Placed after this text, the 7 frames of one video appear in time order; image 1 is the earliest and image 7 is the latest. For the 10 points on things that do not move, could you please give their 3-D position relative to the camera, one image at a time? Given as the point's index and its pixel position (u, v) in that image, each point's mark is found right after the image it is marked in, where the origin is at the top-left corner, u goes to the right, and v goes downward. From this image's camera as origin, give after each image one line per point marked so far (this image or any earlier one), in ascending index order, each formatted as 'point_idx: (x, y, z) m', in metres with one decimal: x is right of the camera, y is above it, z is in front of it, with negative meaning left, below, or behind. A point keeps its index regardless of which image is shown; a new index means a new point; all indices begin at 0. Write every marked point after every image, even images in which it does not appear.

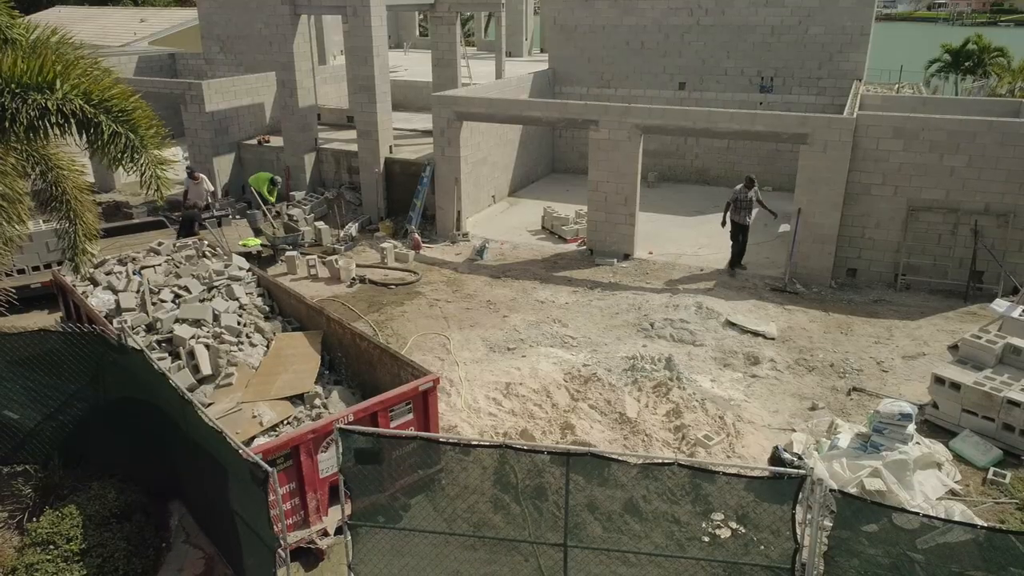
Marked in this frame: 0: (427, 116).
0: (-2.0, +4.1, +18.2) m
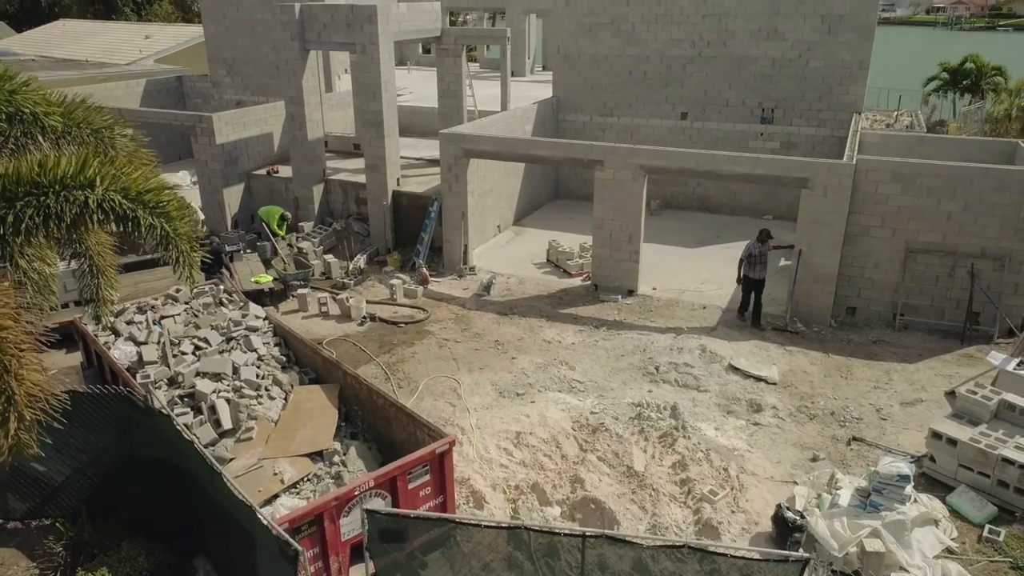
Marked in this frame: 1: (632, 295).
0: (-1.9, +3.5, +18.5) m
1: (+2.0, -0.1, +12.6) m
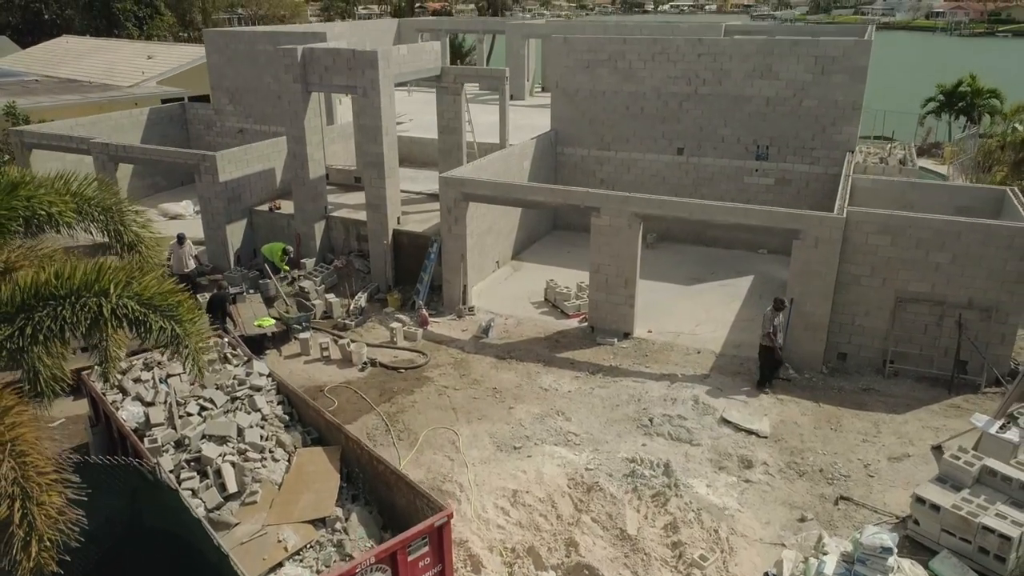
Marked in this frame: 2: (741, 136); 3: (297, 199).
0: (-2.0, +2.8, +18.7) m
1: (+1.9, -0.8, +12.8) m
2: (+4.9, +3.2, +16.2) m
3: (-4.3, +1.8, +15.2) m
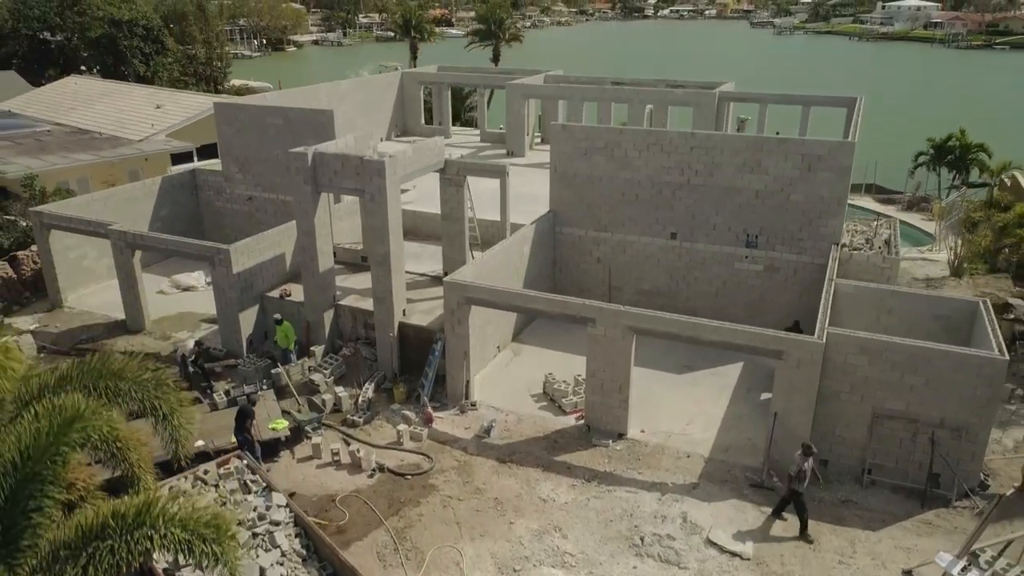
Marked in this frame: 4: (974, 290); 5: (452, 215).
0: (-2.0, +1.0, +19.4) m
1: (+1.9, -2.7, +13.5) m
2: (+4.9, +1.4, +16.9) m
3: (-4.3, -0.1, +15.9) m
4: (+11.8, 0.0, +19.5) m
5: (-1.3, +1.6, +17.1) m
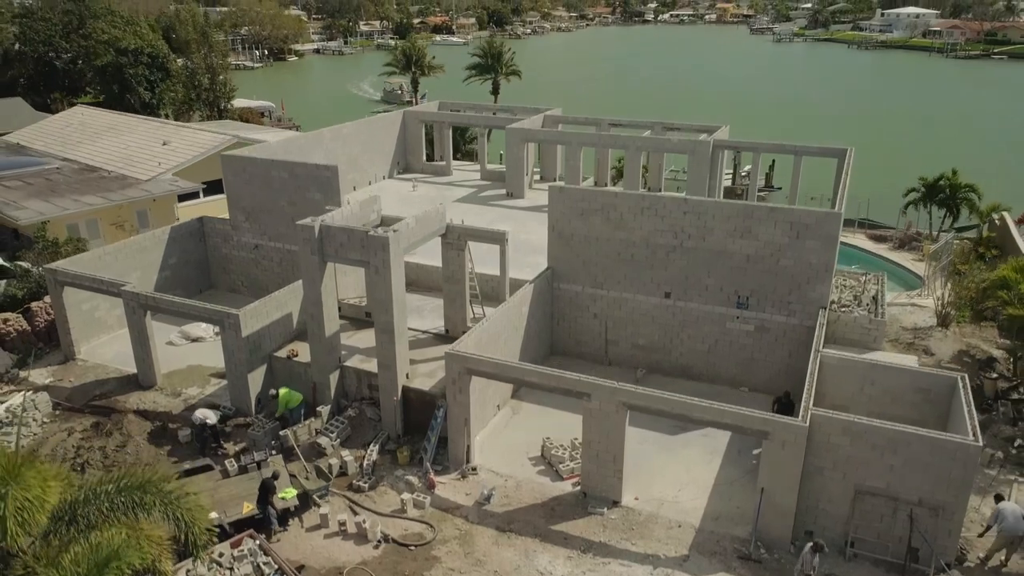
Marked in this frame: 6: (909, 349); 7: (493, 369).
0: (-2.0, -0.4, +20.0) m
1: (+1.9, -4.0, +14.1) m
2: (+4.9, +0.1, +17.5) m
3: (-4.3, -1.4, +16.5) m
4: (+11.8, -1.4, +20.0) m
5: (-1.4, +0.3, +17.7) m
6: (+10.2, -1.6, +19.6) m
7: (-0.4, -1.5, +14.5) m
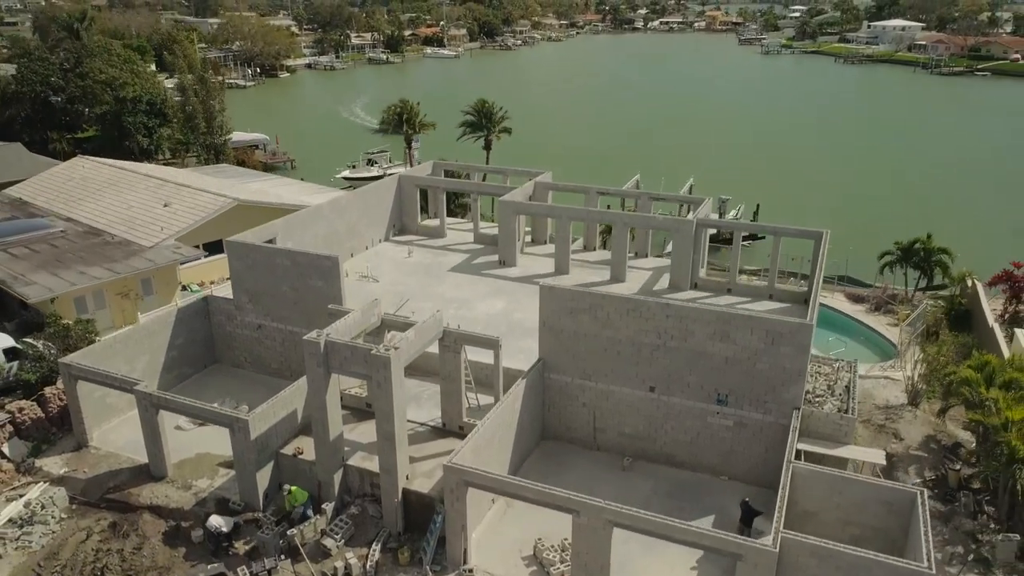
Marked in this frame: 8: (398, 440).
0: (-2.2, -2.8, +21.0) m
1: (+1.8, -6.4, +15.2) m
2: (+4.7, -2.3, +18.6) m
3: (-4.4, -3.9, +17.5) m
4: (+11.6, -3.8, +21.2) m
5: (-1.5, -2.1, +18.7) m
6: (+10.0, -3.9, +20.7) m
7: (-0.5, -4.0, +15.5) m
8: (-2.5, -3.3, +16.7) m
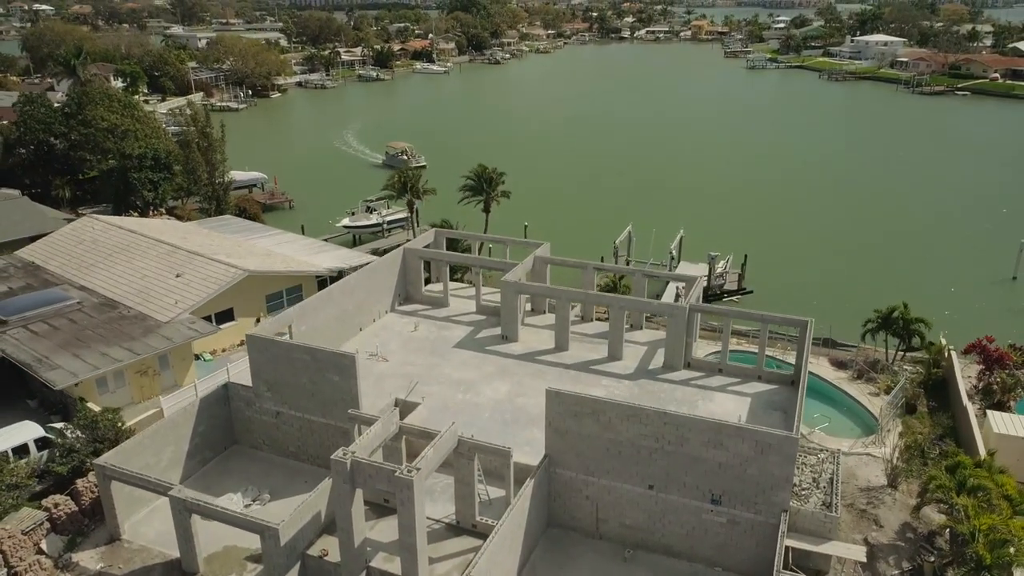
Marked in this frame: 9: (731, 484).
0: (-1.9, -5.7, +22.5) m
1: (+2.2, -9.3, +16.7) m
2: (+5.0, -5.2, +20.1) m
3: (-4.1, -6.8, +18.9) m
4: (+11.8, -6.6, +22.8) m
5: (-1.3, -5.0, +20.1) m
6: (+10.3, -6.8, +22.3) m
7: (-0.2, -6.8, +16.9) m
8: (-2.2, -6.2, +18.1) m
9: (+5.7, -5.0, +19.7) m
